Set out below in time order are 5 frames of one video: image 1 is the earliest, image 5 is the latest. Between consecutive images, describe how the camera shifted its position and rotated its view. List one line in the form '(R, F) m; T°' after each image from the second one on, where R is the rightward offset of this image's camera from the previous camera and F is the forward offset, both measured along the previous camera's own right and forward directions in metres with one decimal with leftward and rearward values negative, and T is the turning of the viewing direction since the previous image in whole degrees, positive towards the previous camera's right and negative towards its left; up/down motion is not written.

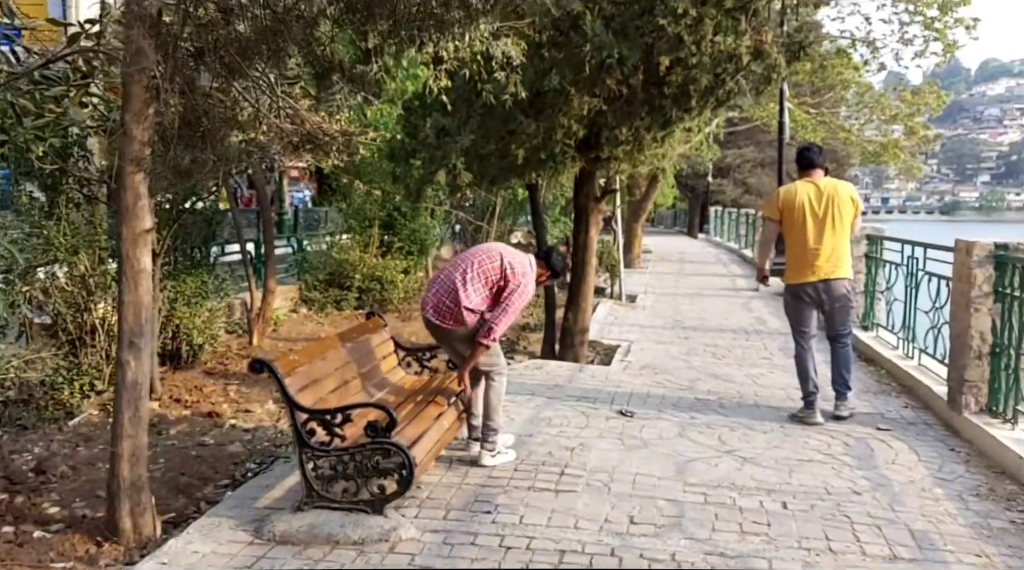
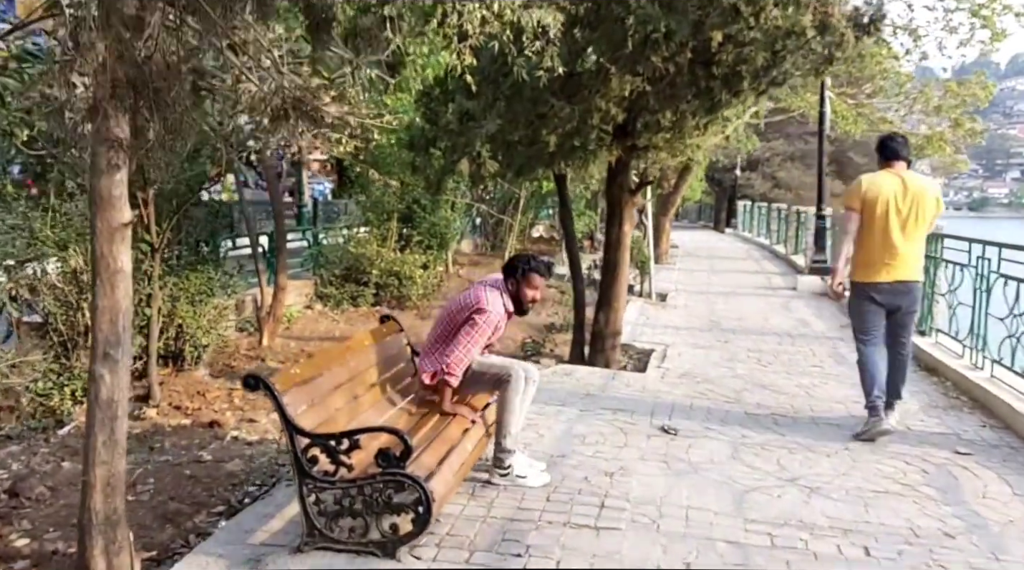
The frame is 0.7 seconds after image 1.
(-0.1, +0.6) m; -1°
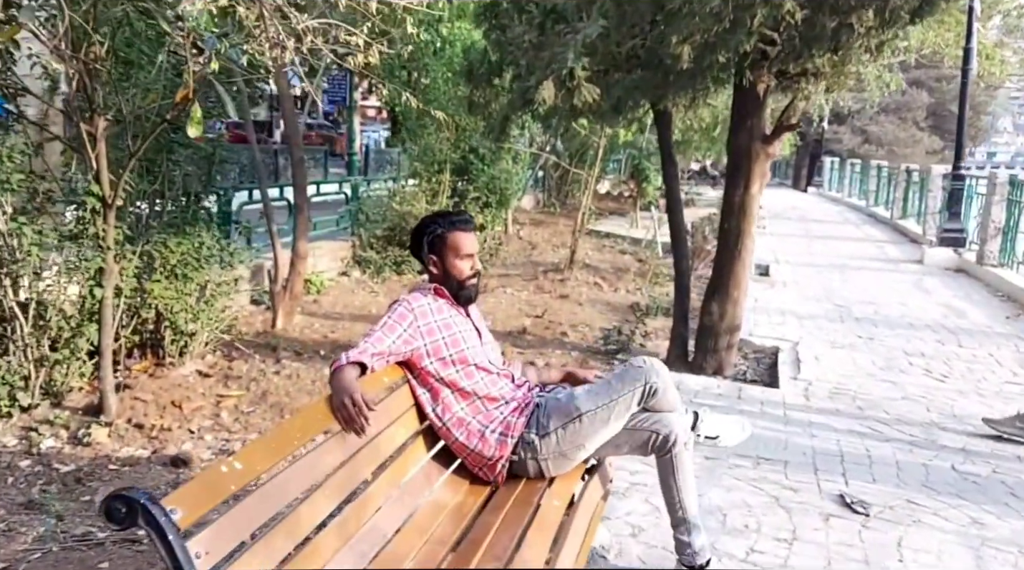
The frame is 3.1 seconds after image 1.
(-0.2, +2.0) m; -4°
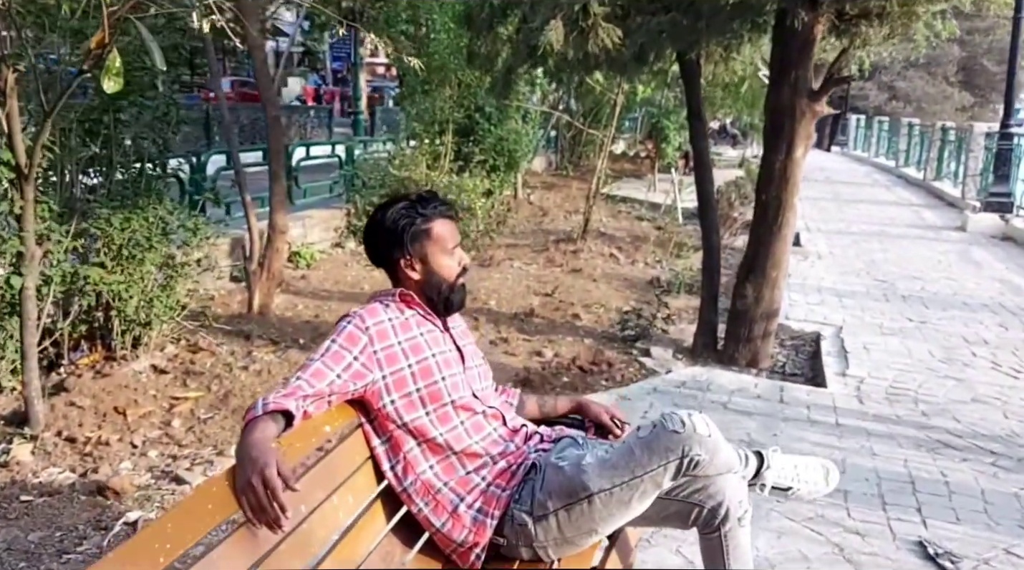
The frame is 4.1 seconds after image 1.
(+0.1, +0.8) m; -1°
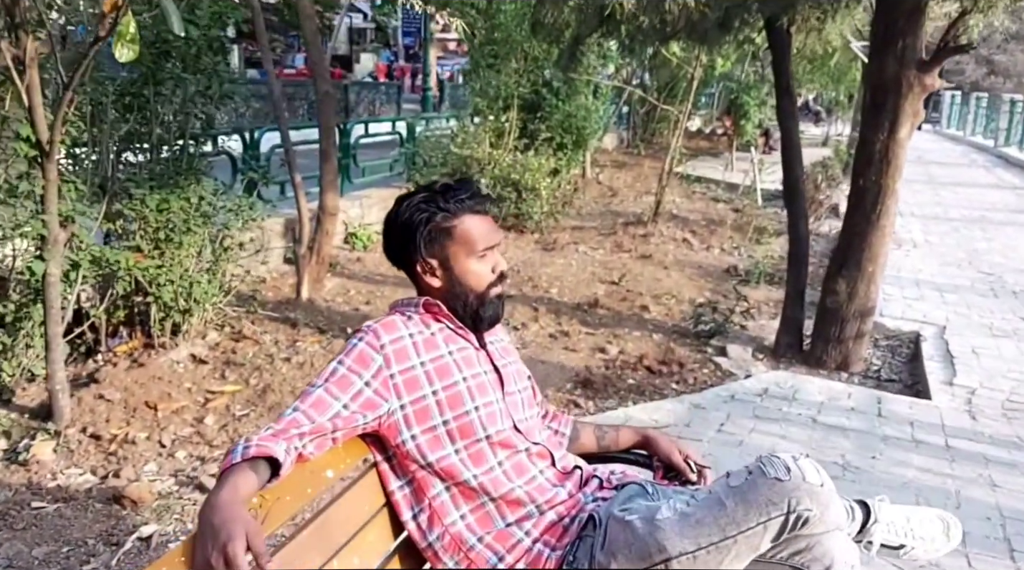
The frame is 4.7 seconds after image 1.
(0.0, +0.5) m; -5°
